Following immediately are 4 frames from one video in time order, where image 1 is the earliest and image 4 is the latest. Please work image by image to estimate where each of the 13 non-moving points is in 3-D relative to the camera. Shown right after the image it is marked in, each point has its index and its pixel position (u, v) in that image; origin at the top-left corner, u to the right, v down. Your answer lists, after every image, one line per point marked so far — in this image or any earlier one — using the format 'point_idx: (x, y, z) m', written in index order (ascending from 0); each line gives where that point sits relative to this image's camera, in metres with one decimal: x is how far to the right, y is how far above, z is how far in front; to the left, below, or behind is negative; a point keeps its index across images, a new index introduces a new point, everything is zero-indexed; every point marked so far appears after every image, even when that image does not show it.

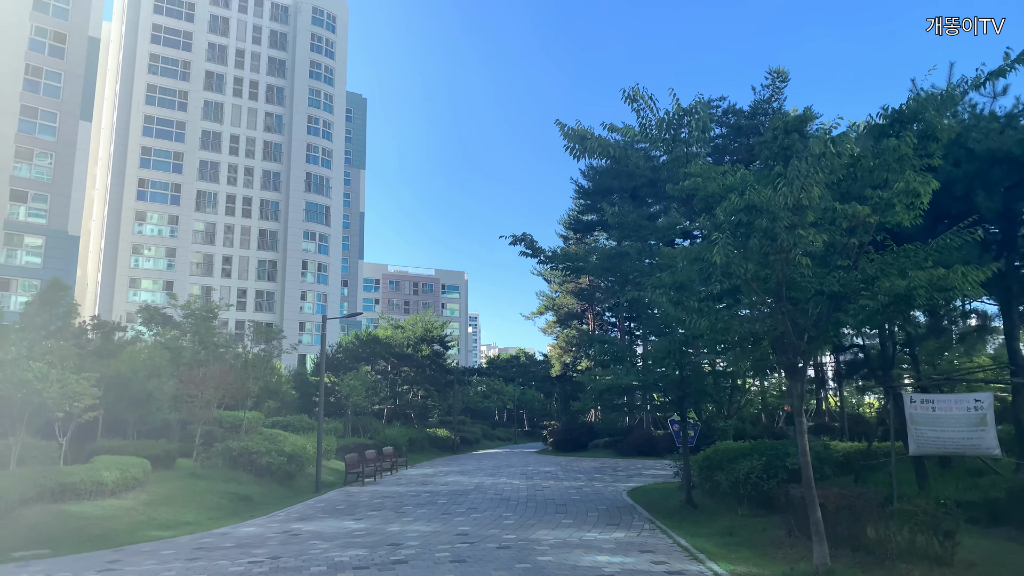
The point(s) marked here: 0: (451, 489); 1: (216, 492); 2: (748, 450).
0: (-1.4, -4.7, +17.2) m
1: (-6.3, -4.4, +15.7) m
2: (+3.9, -2.6, +11.7) m
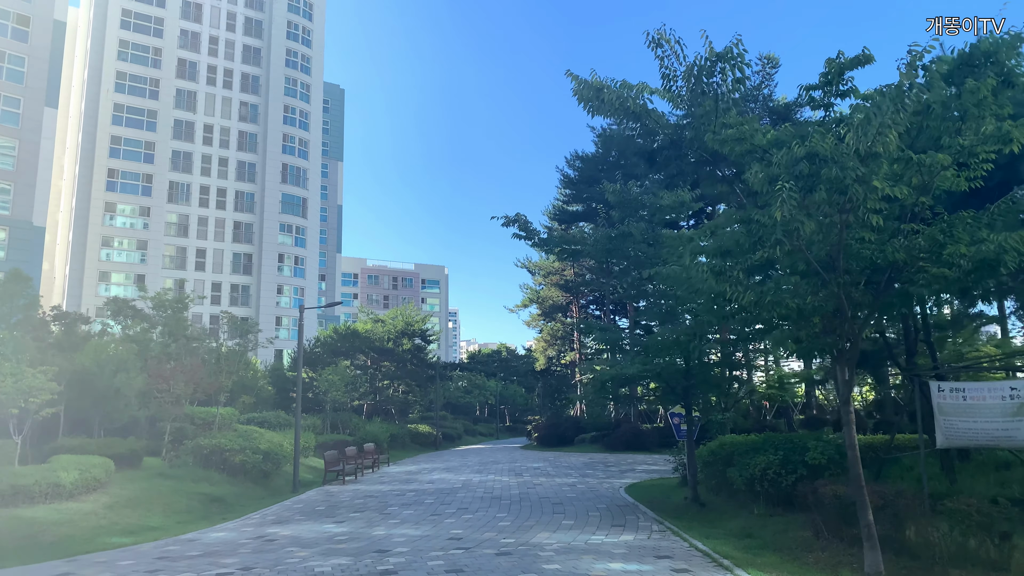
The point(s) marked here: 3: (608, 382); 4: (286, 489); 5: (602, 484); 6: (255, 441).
0: (-1.6, -4.4, +16.3) m
1: (-6.5, -4.1, +14.6) m
2: (+3.8, -2.3, +10.9) m
3: (+1.7, -1.6, +12.7) m
4: (-5.4, -4.9, +17.6) m
5: (+2.0, -4.4, +16.4) m
6: (-6.3, -3.8, +17.9) m
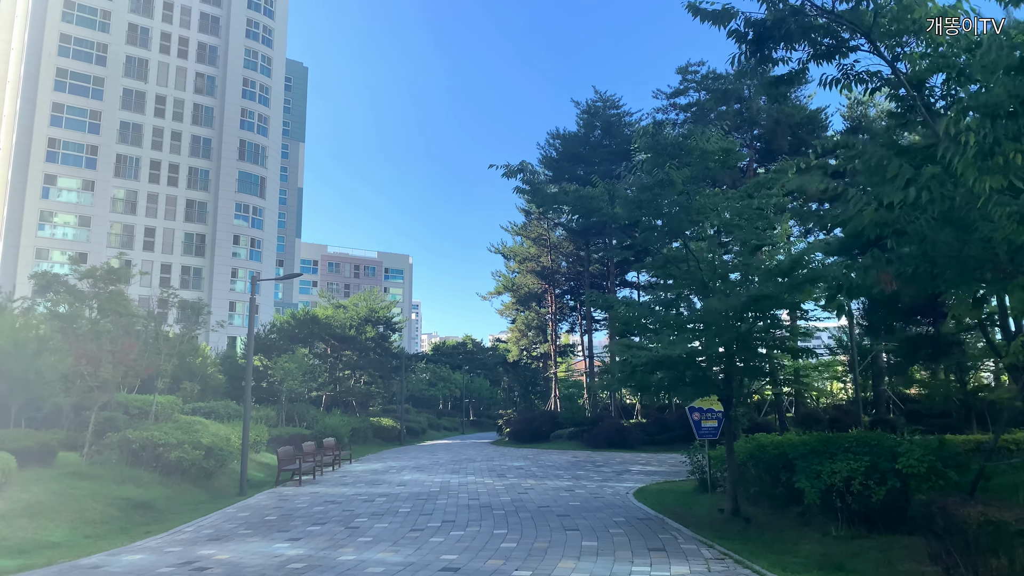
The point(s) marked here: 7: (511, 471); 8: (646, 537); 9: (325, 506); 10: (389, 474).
0: (-1.9, -3.8, +13.9) m
1: (-6.7, -3.4, +12.0) m
2: (+3.9, -1.9, +8.8) m
3: (+1.7, -1.1, +10.5) m
4: (-5.8, -4.2, +15.0) m
5: (+1.8, -3.9, +14.2) m
6: (-6.6, -3.1, +15.3) m
7: (0.0, -4.5, +18.0) m
8: (+1.6, -2.9, +8.6) m
9: (-3.1, -3.6, +12.2) m
10: (-3.0, -4.5, +17.6) m
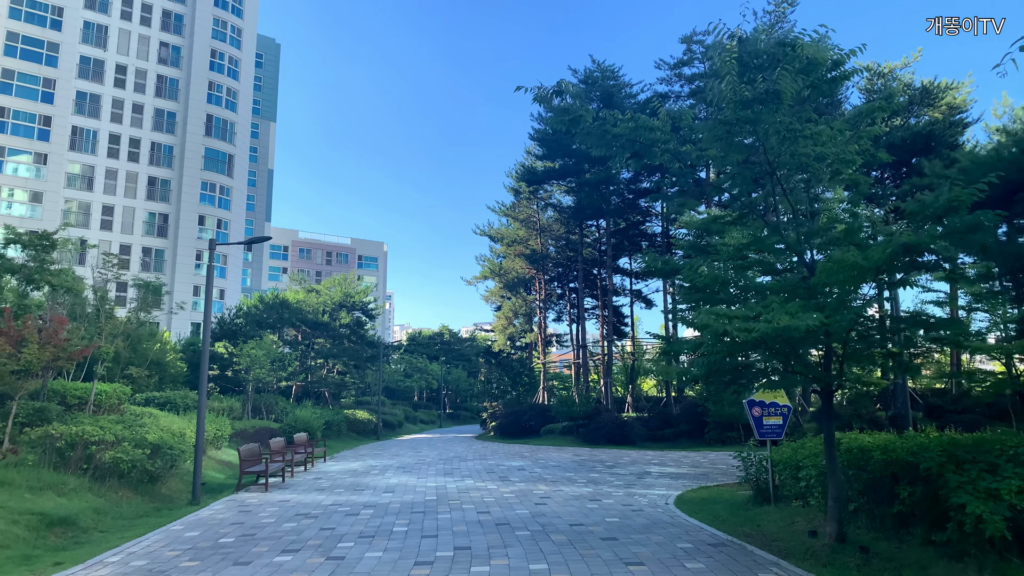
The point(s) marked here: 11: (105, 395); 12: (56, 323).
0: (-1.7, -3.3, +11.4) m
1: (-6.4, -2.8, +9.3) m
2: (+4.3, -1.5, +6.5) m
3: (+2.1, -0.7, +8.1) m
4: (-5.6, -3.6, +12.4) m
5: (+2.0, -3.4, +11.9) m
6: (-6.5, -2.5, +12.6) m
7: (0.0, -4.0, +15.6) m
8: (+2.0, -2.5, +6.3) m
9: (-2.8, -3.1, +9.7) m
10: (-2.9, -3.9, +15.1) m
11: (-9.7, -2.5, +17.5) m
12: (-9.7, -0.8, +15.7) m
